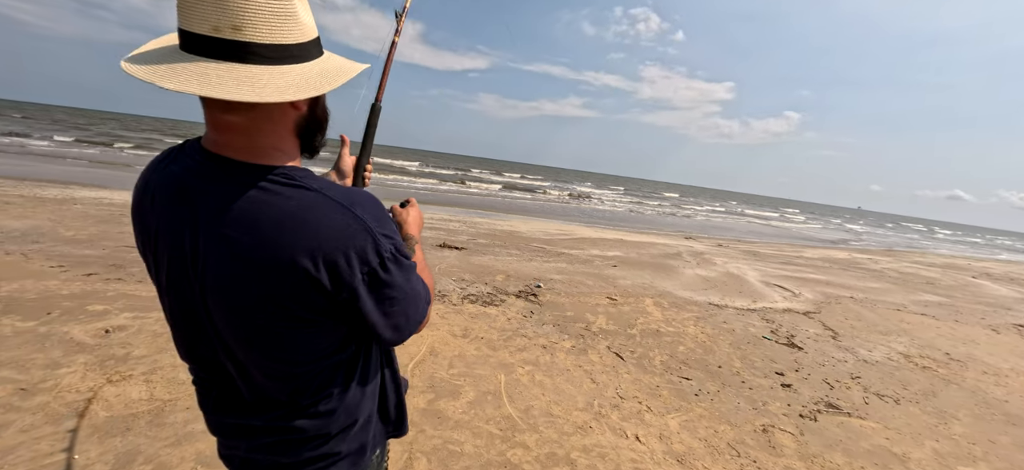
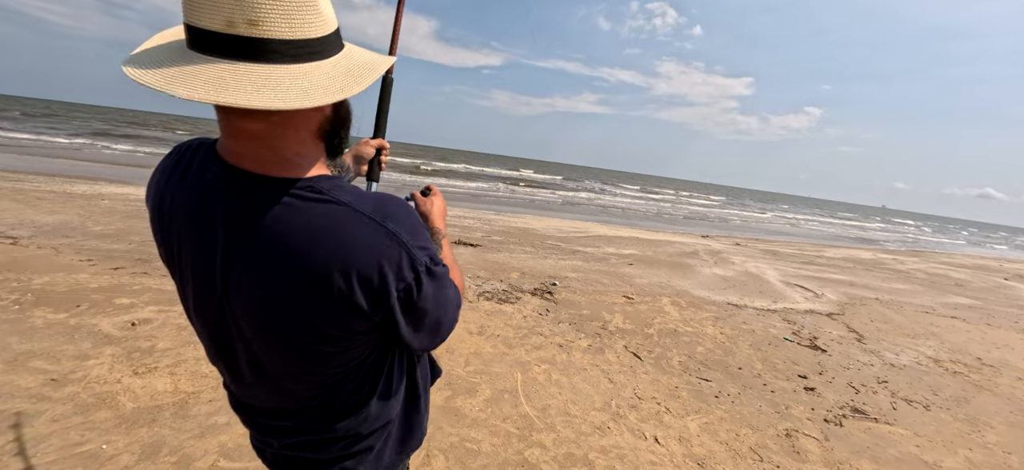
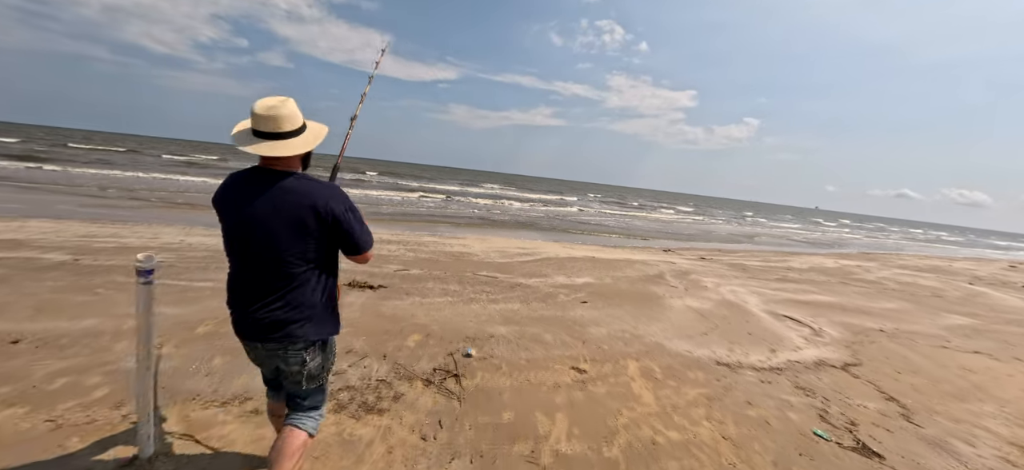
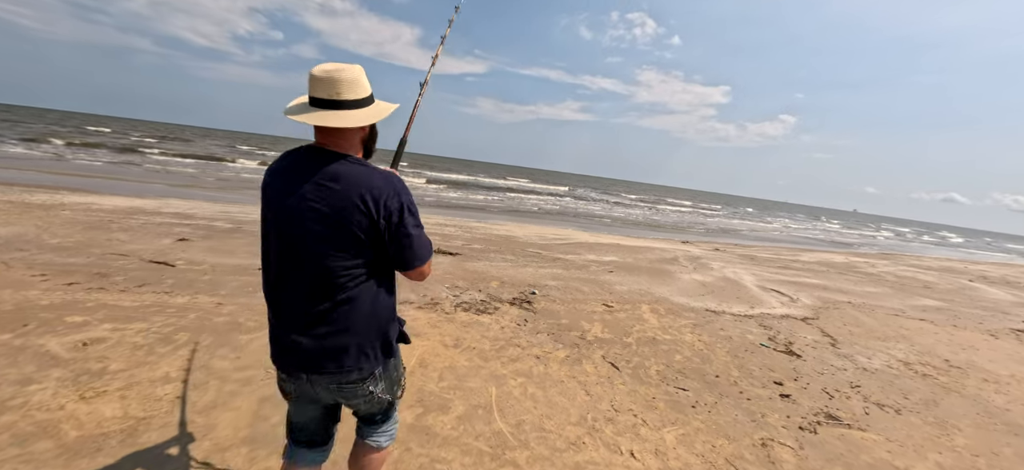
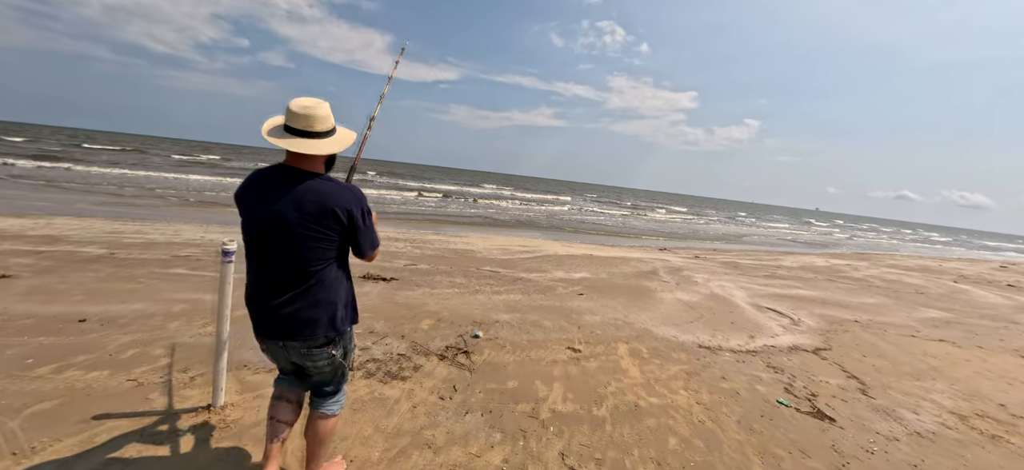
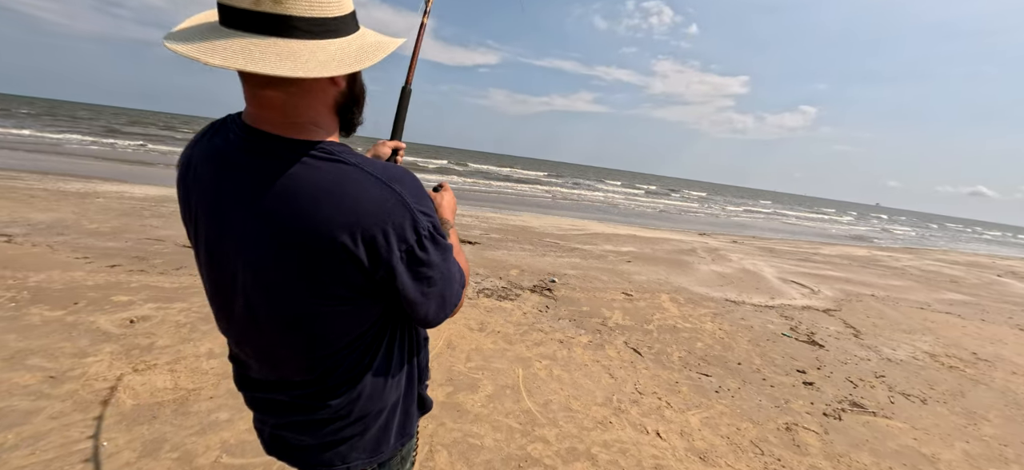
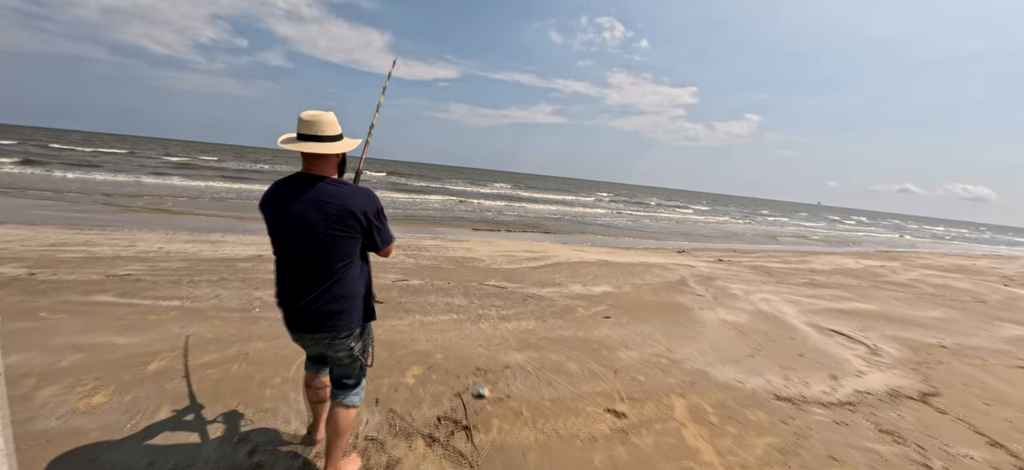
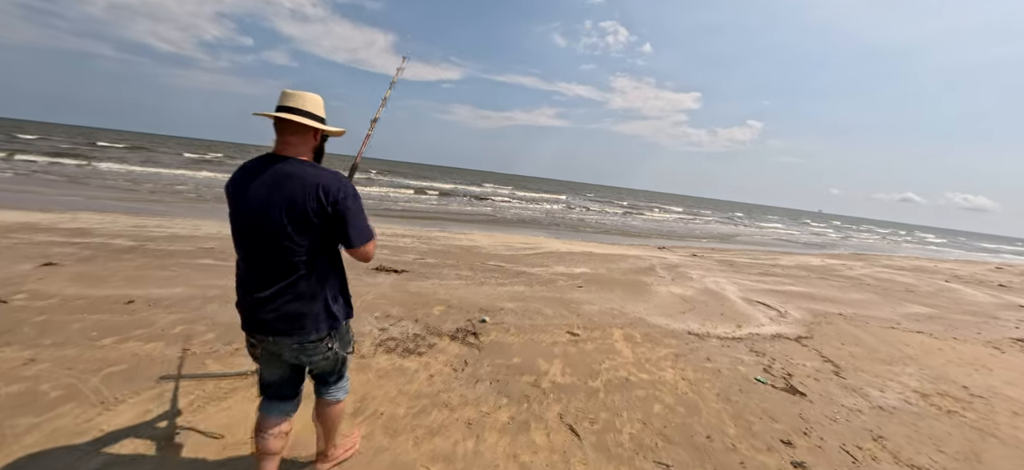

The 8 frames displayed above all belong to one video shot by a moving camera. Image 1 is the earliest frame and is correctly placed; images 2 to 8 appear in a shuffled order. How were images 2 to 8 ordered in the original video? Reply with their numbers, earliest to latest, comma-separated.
6, 2, 4, 8, 5, 3, 7
